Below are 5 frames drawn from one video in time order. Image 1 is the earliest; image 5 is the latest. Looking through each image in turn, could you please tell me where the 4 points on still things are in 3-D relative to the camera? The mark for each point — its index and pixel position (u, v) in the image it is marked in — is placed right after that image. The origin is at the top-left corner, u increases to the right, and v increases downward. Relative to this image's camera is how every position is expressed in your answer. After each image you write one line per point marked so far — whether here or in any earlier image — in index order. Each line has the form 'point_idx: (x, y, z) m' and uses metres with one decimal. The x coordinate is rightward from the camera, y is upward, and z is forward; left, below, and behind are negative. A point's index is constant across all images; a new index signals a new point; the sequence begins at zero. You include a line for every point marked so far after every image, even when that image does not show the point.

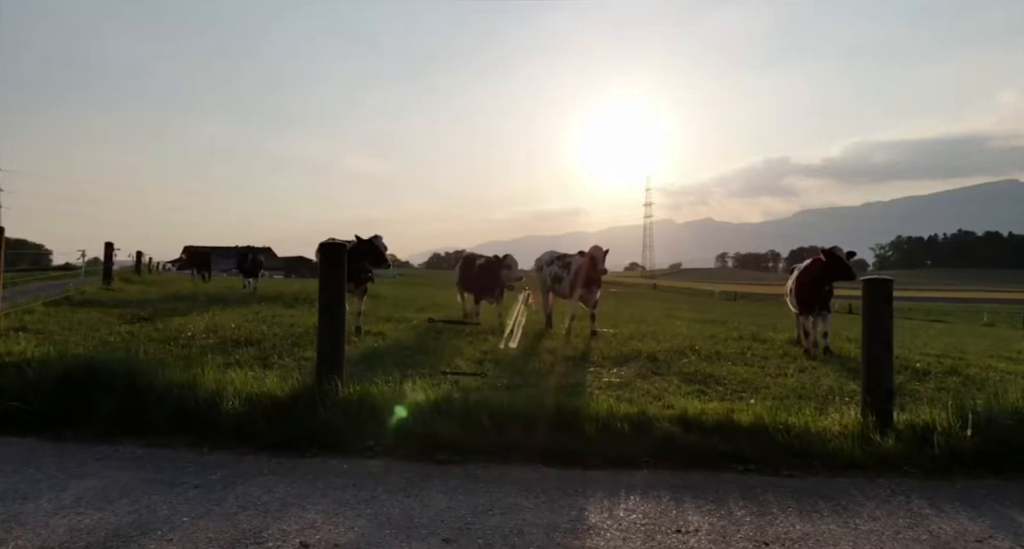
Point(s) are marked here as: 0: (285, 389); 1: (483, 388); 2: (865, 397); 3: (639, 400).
0: (-2.2, -1.1, +7.0) m
1: (-0.4, -1.4, +8.5) m
2: (+3.6, -1.2, +7.1) m
3: (+1.4, -1.4, +7.7) m
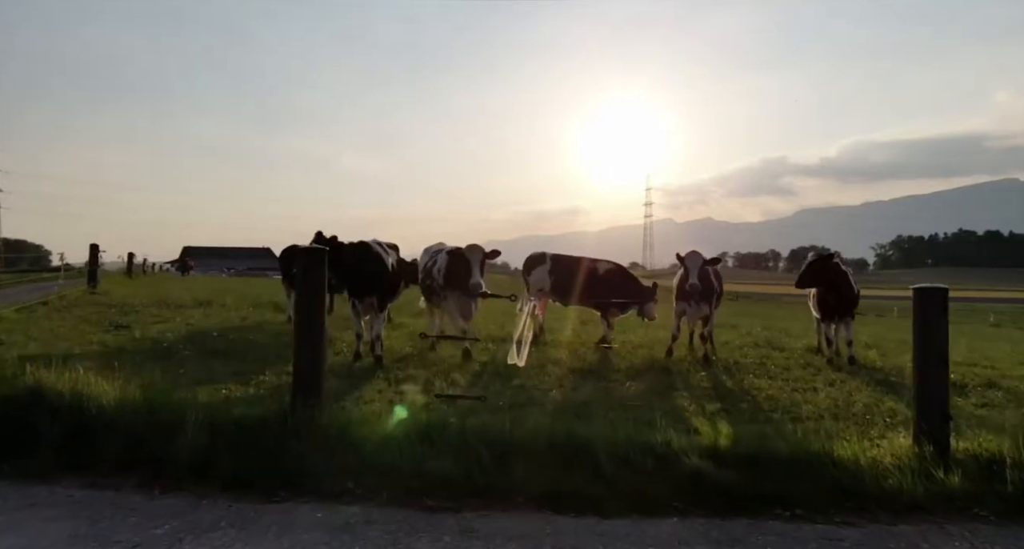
0: (-2.2, -1.2, +6.1) m
1: (-0.3, -1.5, +7.6) m
2: (+3.6, -1.3, +6.2) m
3: (+1.4, -1.5, +6.9) m
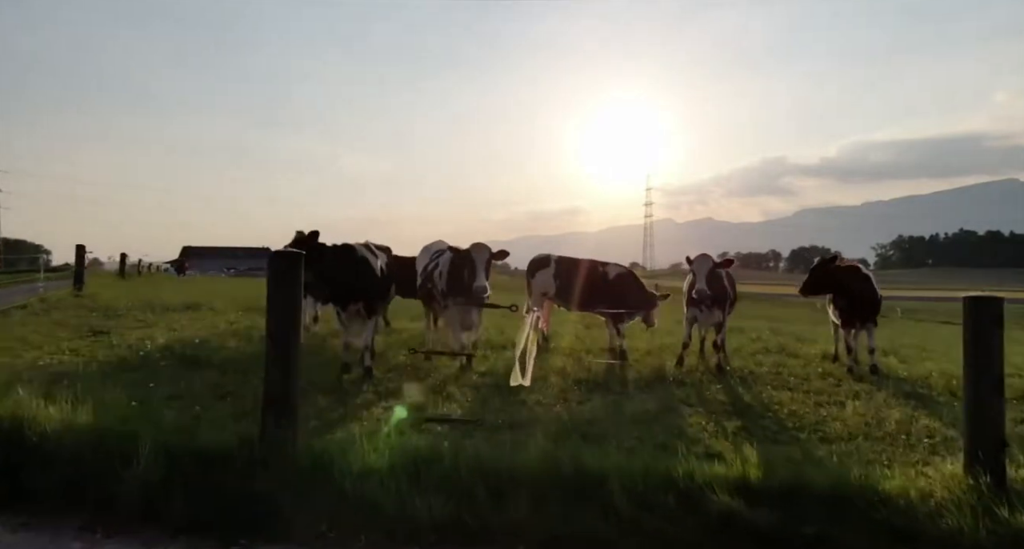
0: (-2.2, -1.3, +5.4) m
1: (-0.3, -1.5, +6.9) m
2: (+3.6, -1.4, +5.5) m
3: (+1.4, -1.6, +6.1) m
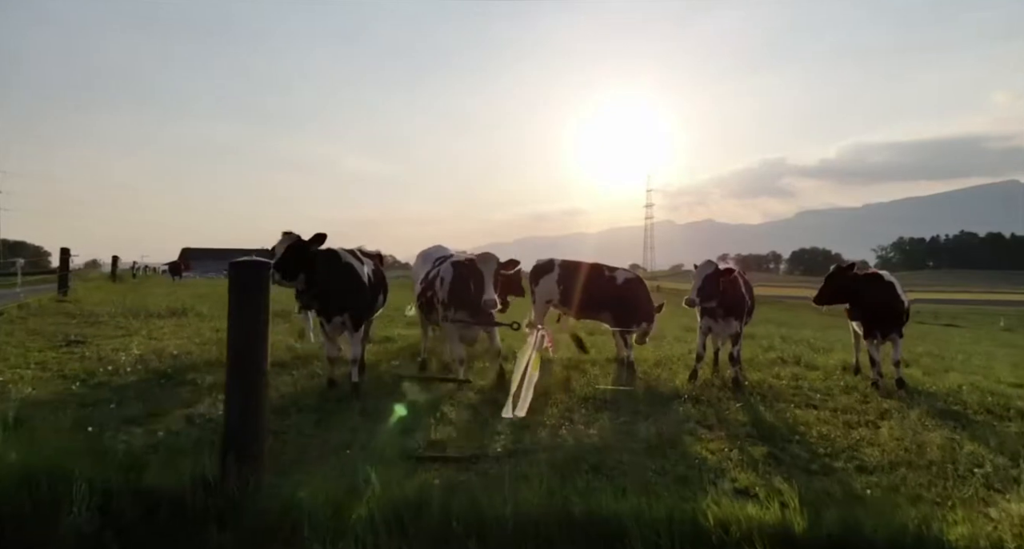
0: (-2.2, -1.4, +4.6) m
1: (-0.3, -1.6, +6.1) m
2: (+3.6, -1.5, +4.8) m
3: (+1.4, -1.6, +5.4) m
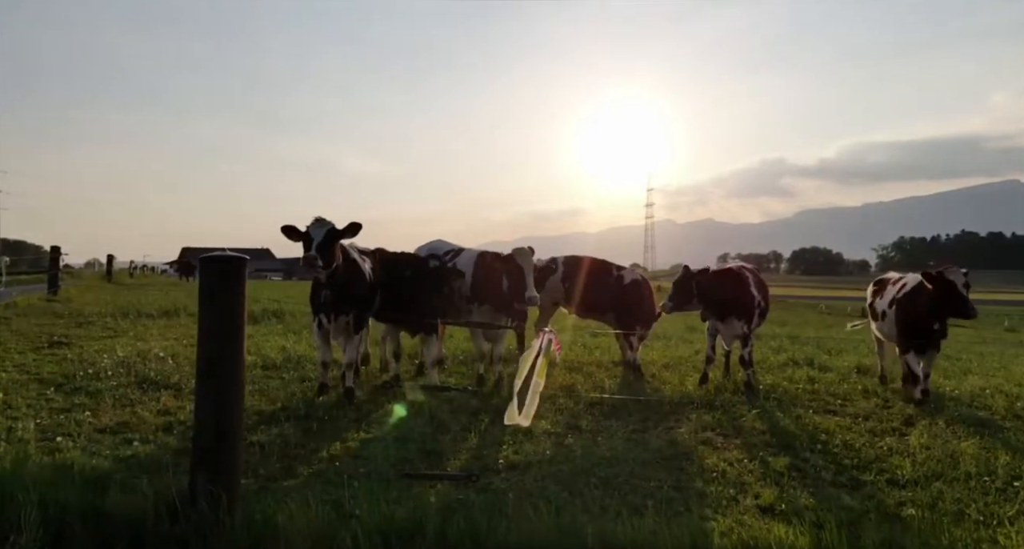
0: (-2.2, -1.3, +4.2) m
1: (-0.3, -1.6, +5.6) m
2: (+3.6, -1.4, +4.3) m
3: (+1.5, -1.6, +4.9) m
